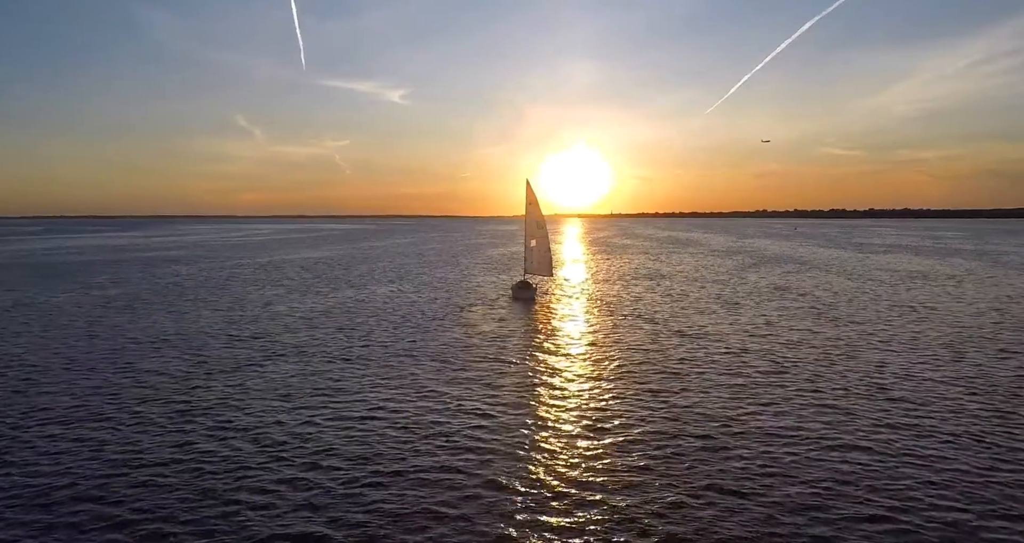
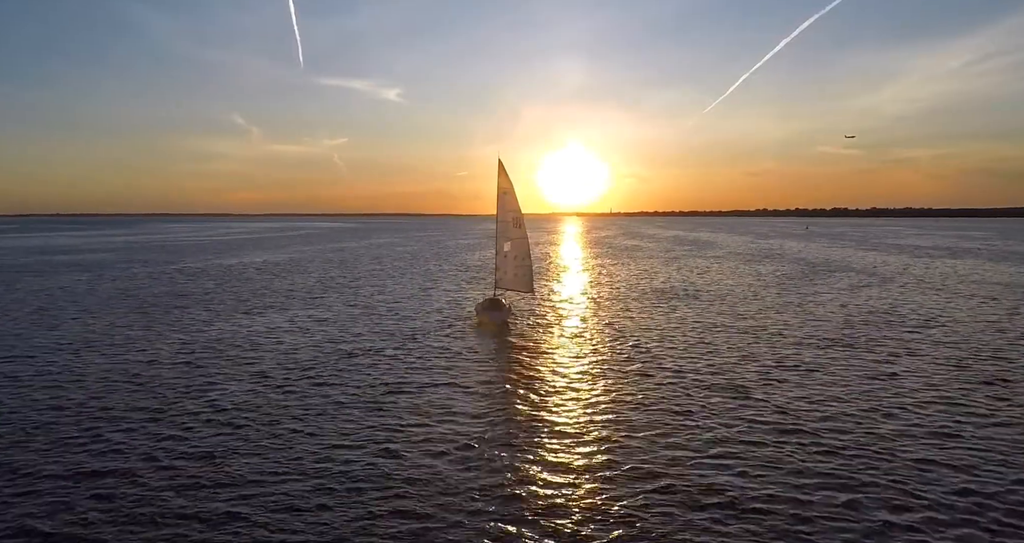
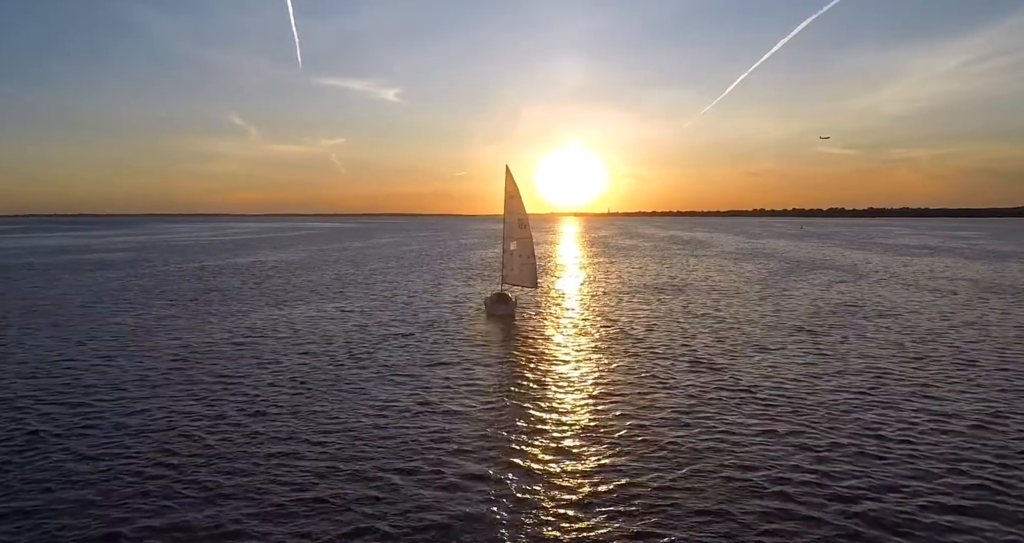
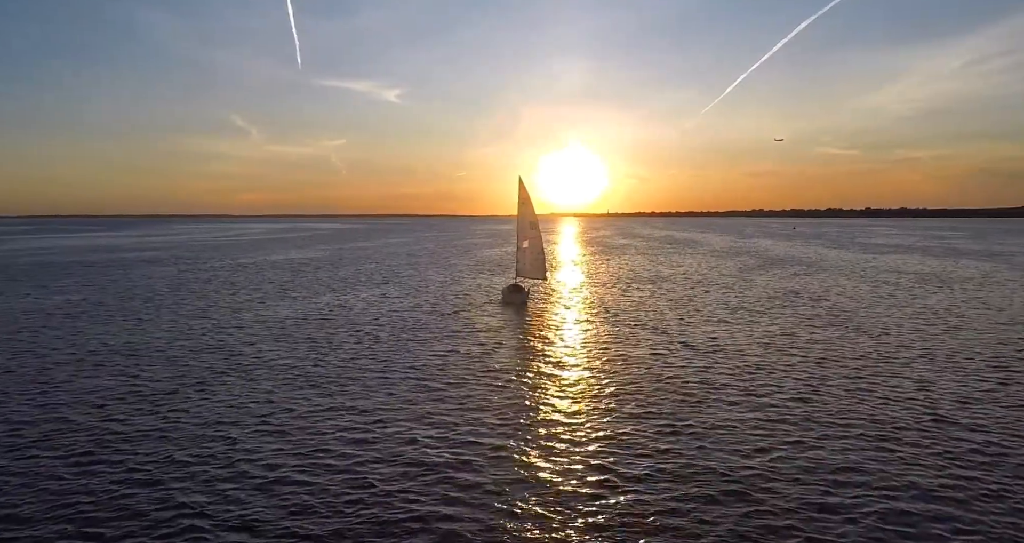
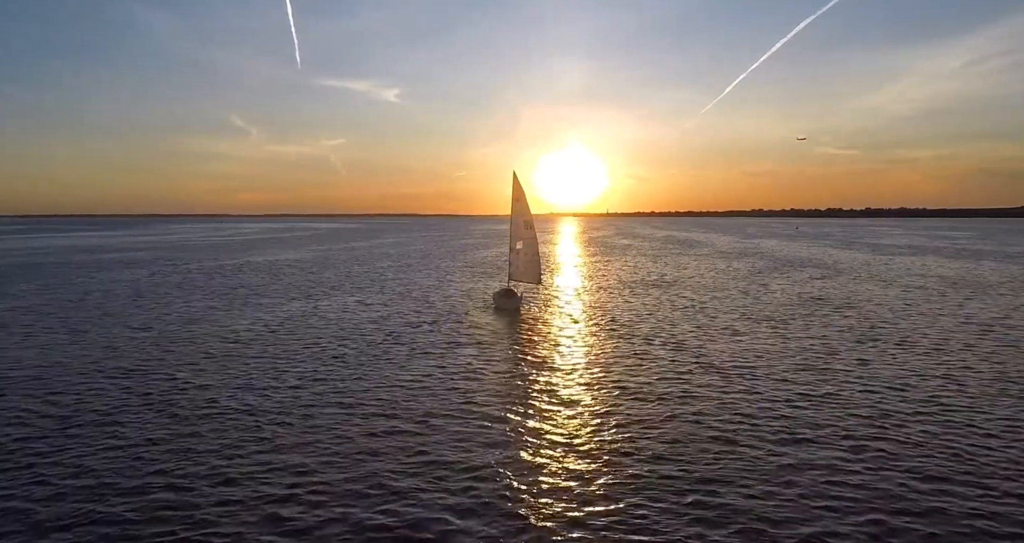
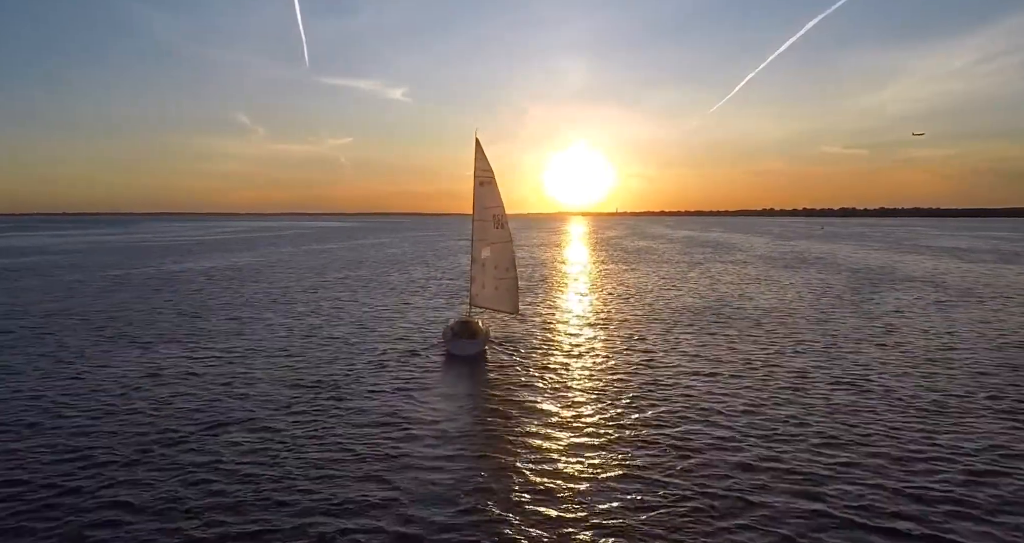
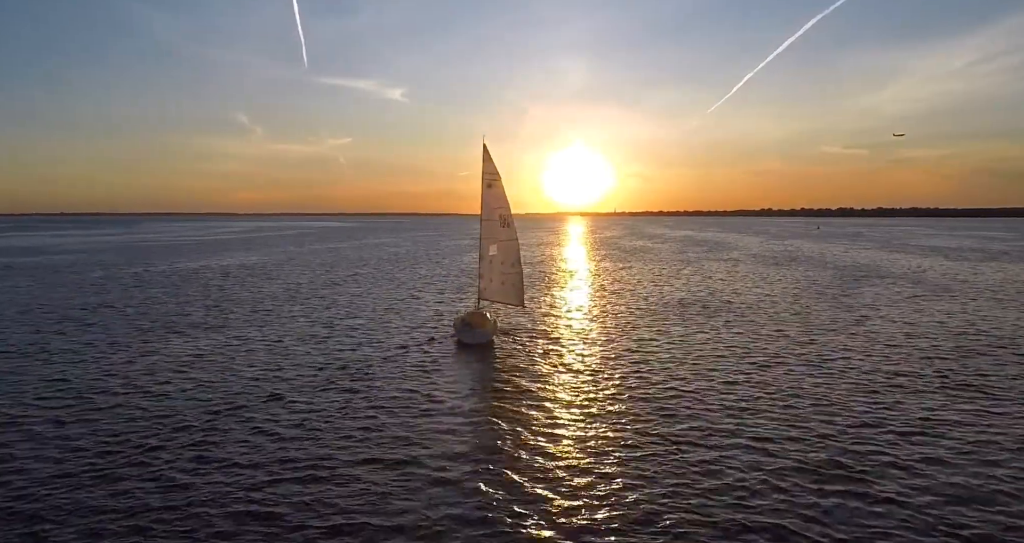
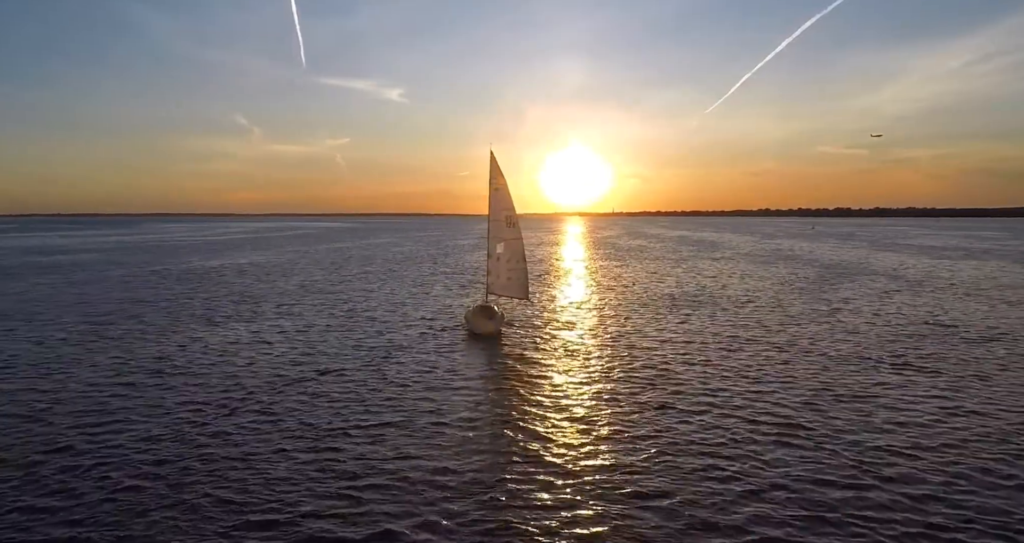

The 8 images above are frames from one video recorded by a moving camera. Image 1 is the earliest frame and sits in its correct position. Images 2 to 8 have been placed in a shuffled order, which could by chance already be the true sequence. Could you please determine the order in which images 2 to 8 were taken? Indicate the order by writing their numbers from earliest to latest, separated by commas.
4, 5, 3, 2, 8, 7, 6
